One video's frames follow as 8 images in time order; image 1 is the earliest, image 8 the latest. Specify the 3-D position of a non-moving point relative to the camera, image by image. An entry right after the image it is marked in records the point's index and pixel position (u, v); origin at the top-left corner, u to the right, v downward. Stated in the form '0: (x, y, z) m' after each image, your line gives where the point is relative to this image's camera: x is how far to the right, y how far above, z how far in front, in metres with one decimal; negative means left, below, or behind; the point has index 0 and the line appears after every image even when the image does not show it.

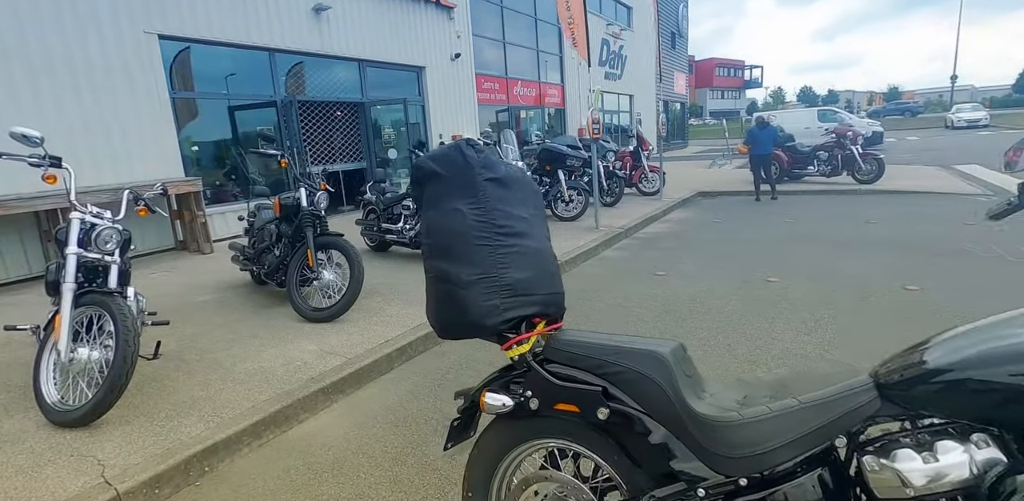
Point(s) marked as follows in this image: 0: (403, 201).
0: (-1.3, +0.6, +6.3) m
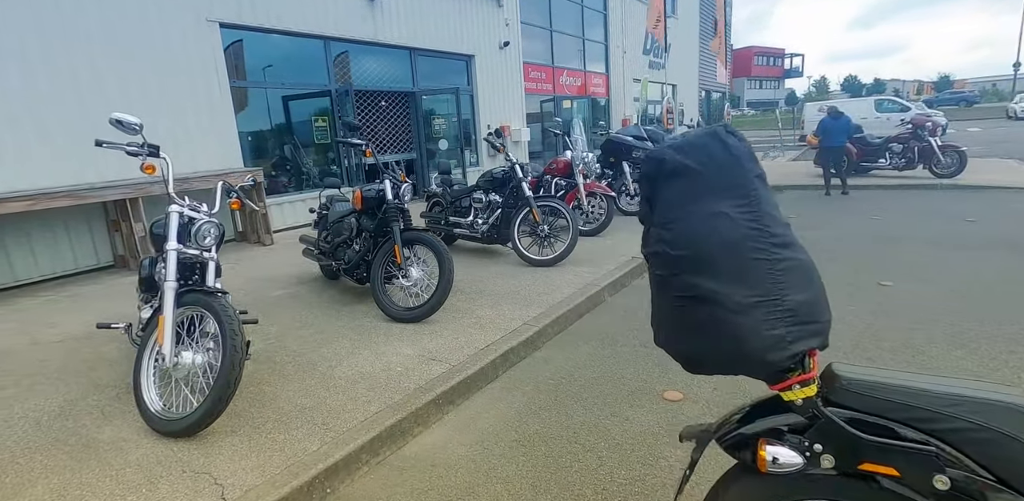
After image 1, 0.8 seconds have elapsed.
0: (-0.4, +0.6, +6.1) m
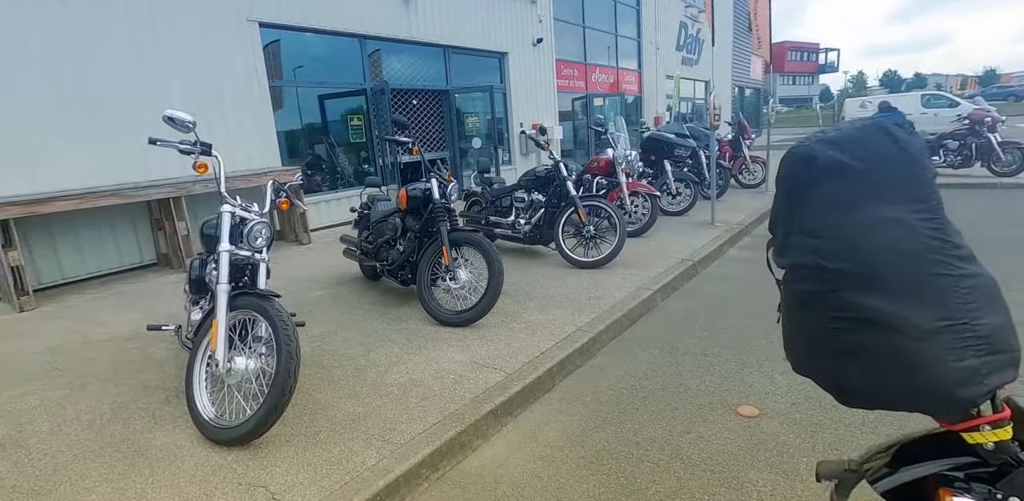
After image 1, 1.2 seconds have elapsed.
0: (0.0, +0.6, +5.9) m
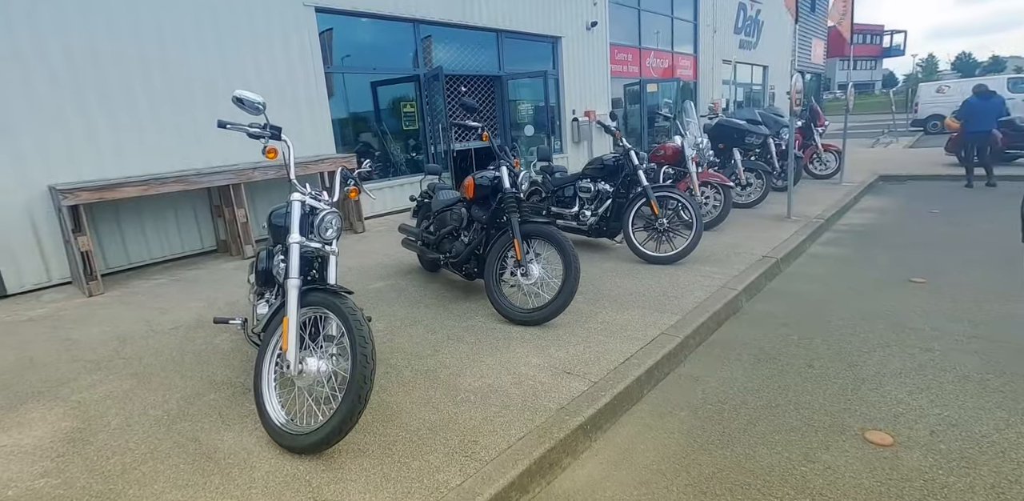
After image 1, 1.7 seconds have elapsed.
0: (+0.7, +0.7, +5.6) m
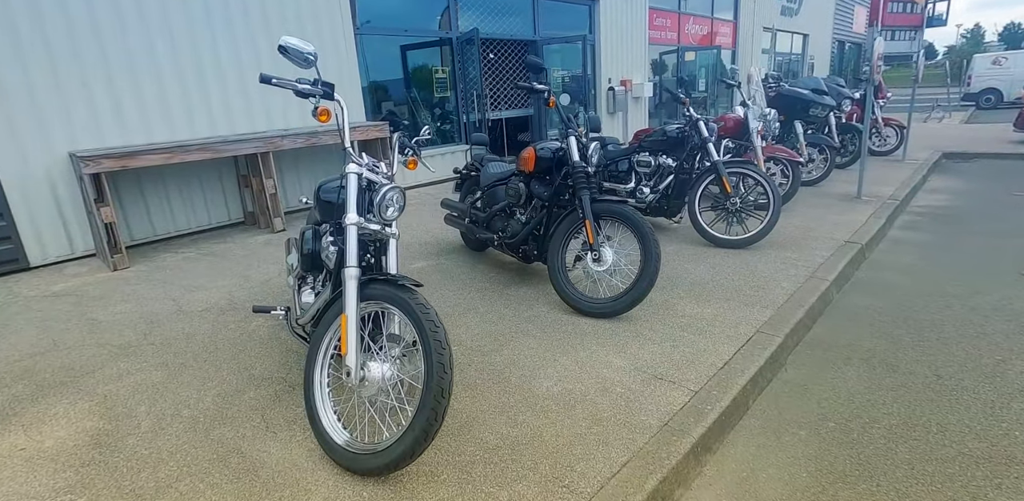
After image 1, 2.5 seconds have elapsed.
0: (+1.1, +0.9, +5.1) m
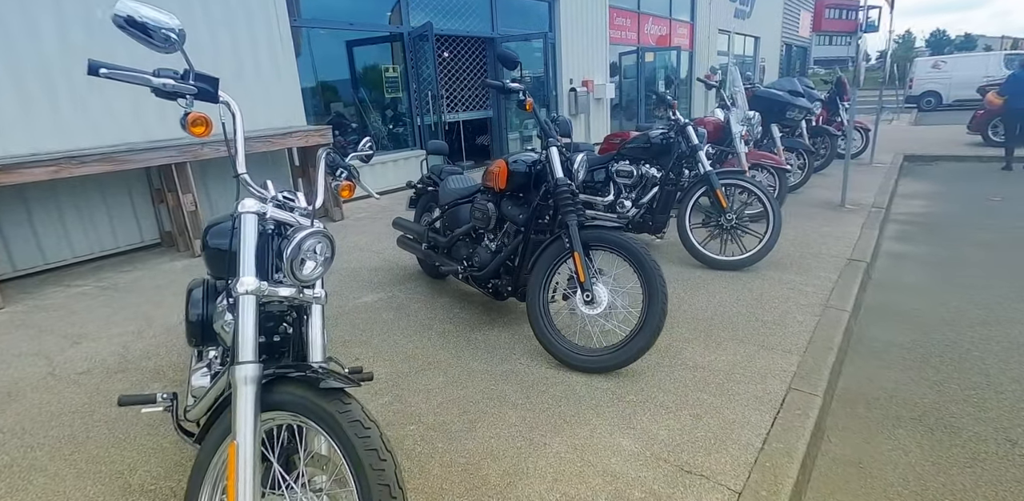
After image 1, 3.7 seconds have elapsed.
0: (+0.8, +0.7, +4.5) m
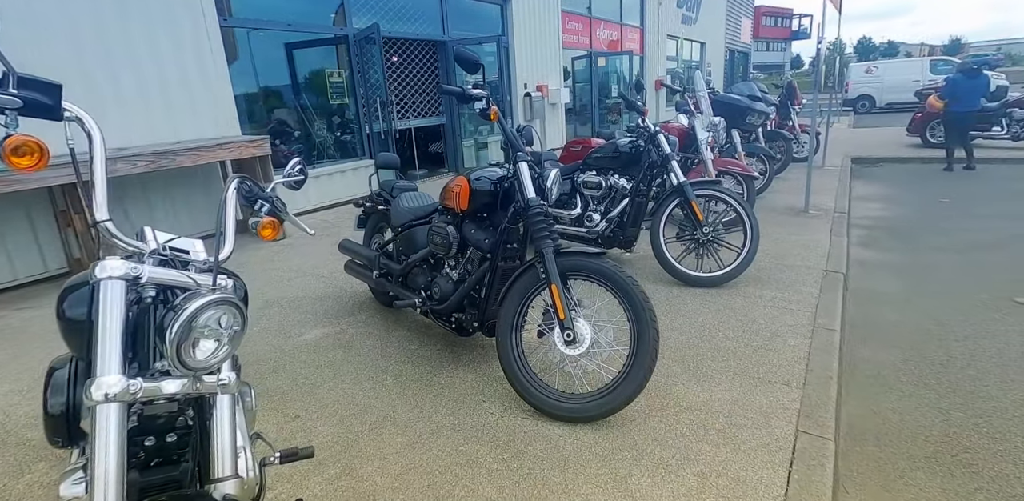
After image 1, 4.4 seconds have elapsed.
0: (+0.5, +0.6, +4.2) m
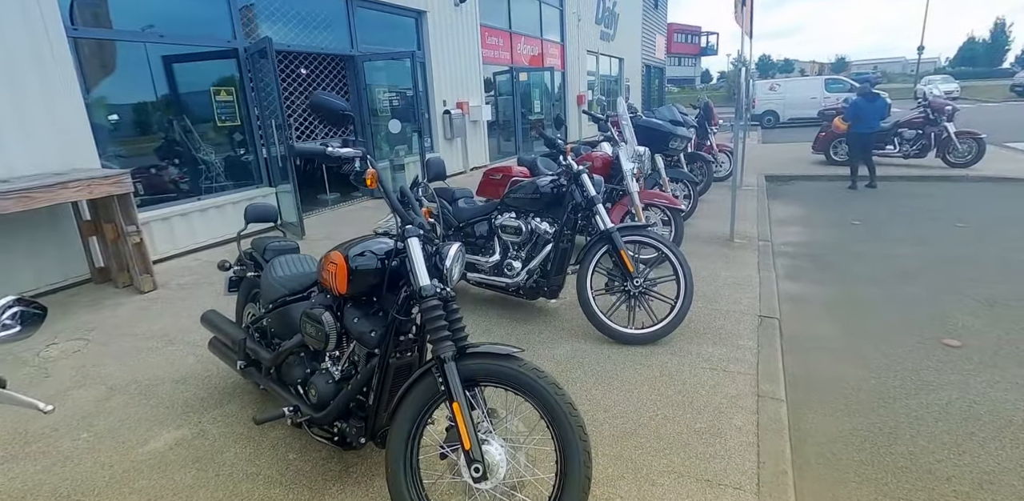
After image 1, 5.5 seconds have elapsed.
0: (-0.1, +0.2, +3.8) m
